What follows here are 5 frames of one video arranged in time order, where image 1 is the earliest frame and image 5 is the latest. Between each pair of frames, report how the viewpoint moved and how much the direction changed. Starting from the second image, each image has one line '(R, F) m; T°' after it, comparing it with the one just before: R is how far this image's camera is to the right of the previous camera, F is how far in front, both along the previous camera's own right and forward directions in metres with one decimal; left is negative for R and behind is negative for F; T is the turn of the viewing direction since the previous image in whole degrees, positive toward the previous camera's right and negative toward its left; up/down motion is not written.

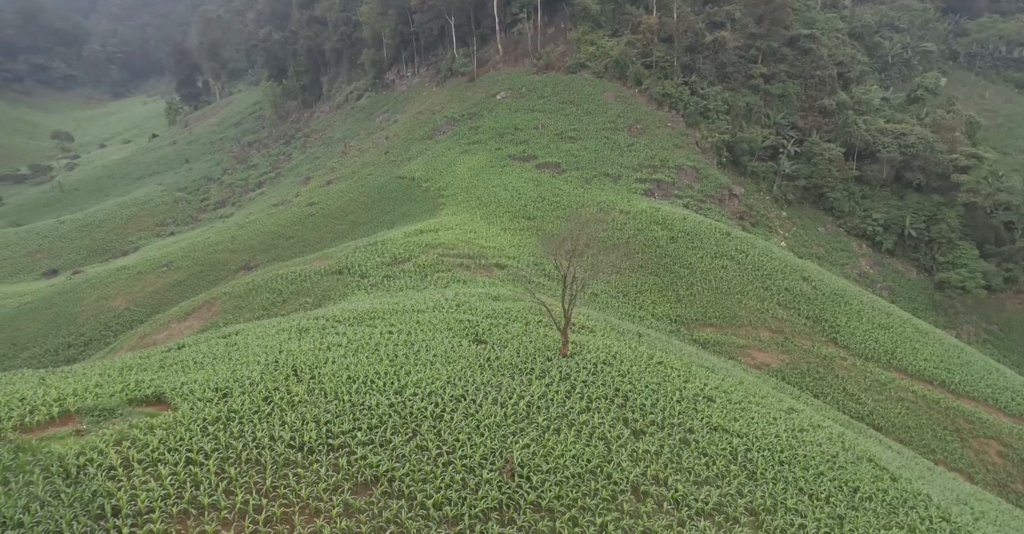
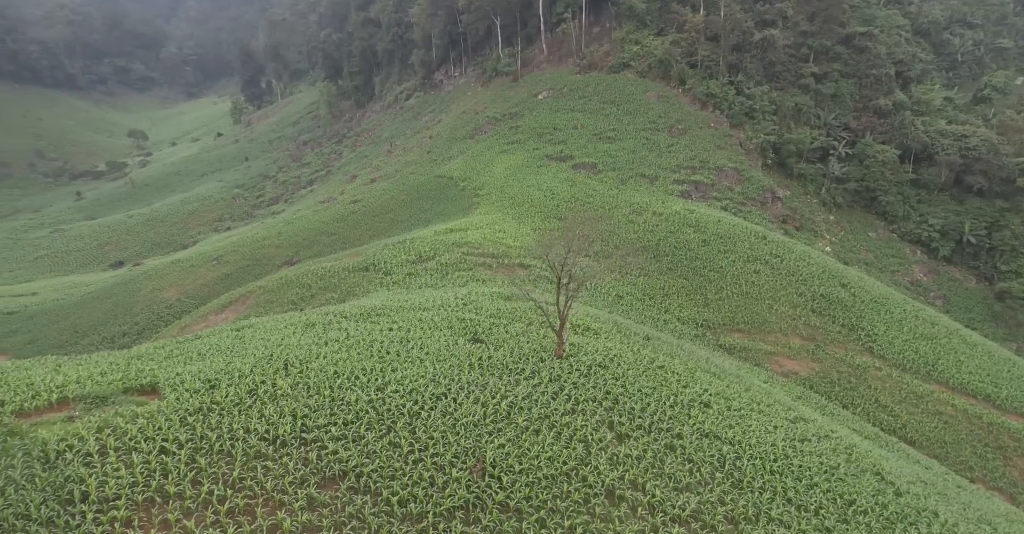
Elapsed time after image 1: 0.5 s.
(+0.8, +0.1) m; -3°
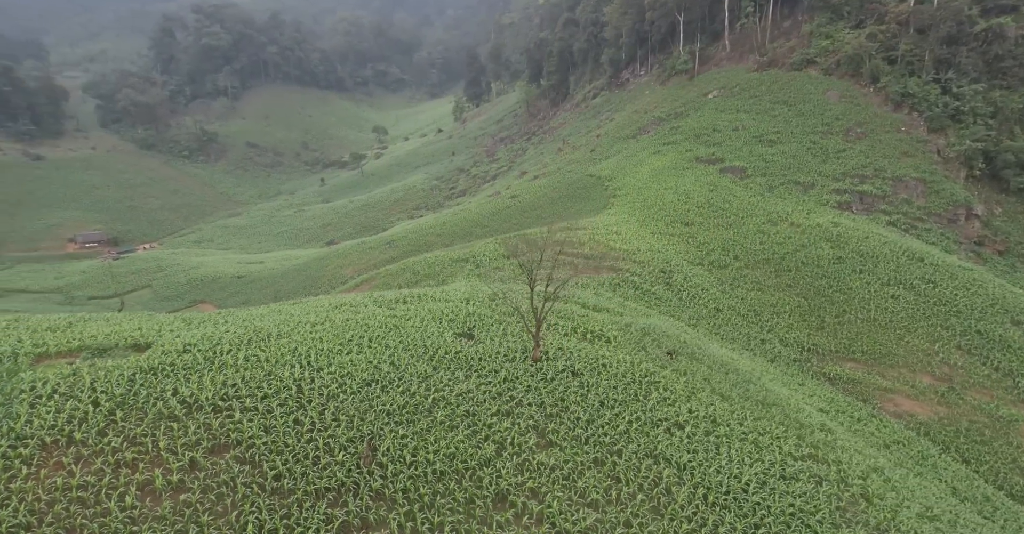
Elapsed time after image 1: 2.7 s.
(+3.2, +0.5) m; -13°
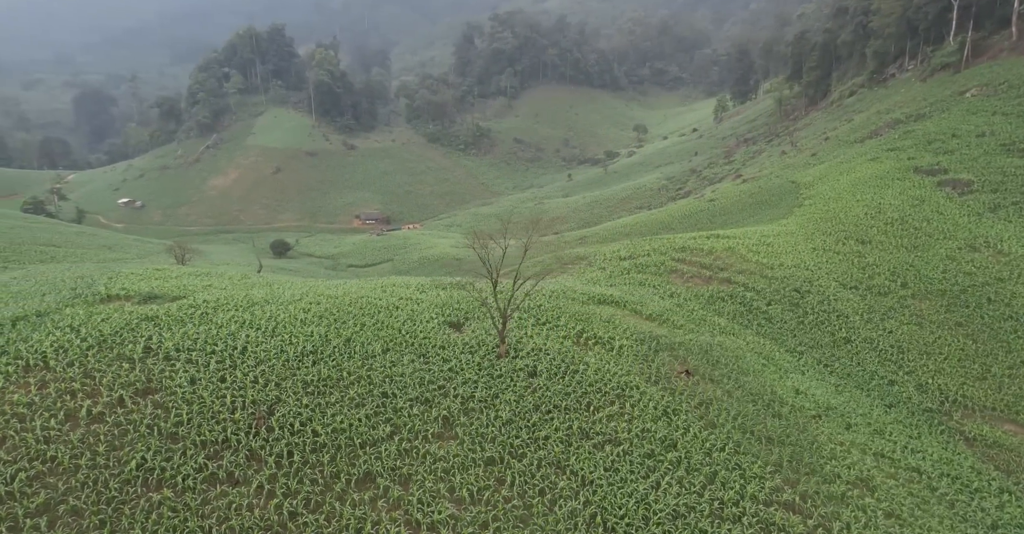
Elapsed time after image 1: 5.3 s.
(+3.9, +0.4) m; -16°
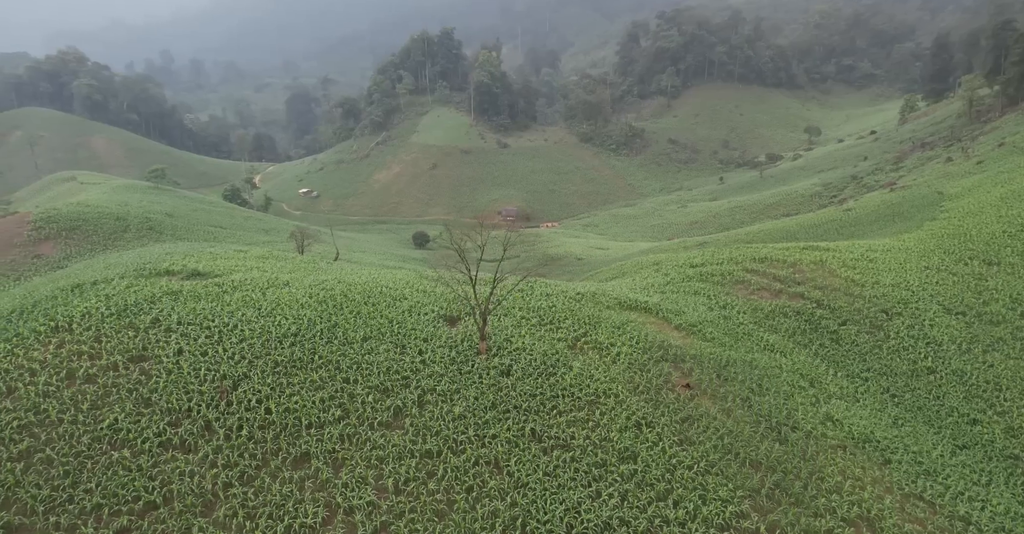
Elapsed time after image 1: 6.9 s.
(+2.4, -0.1) m; -9°
